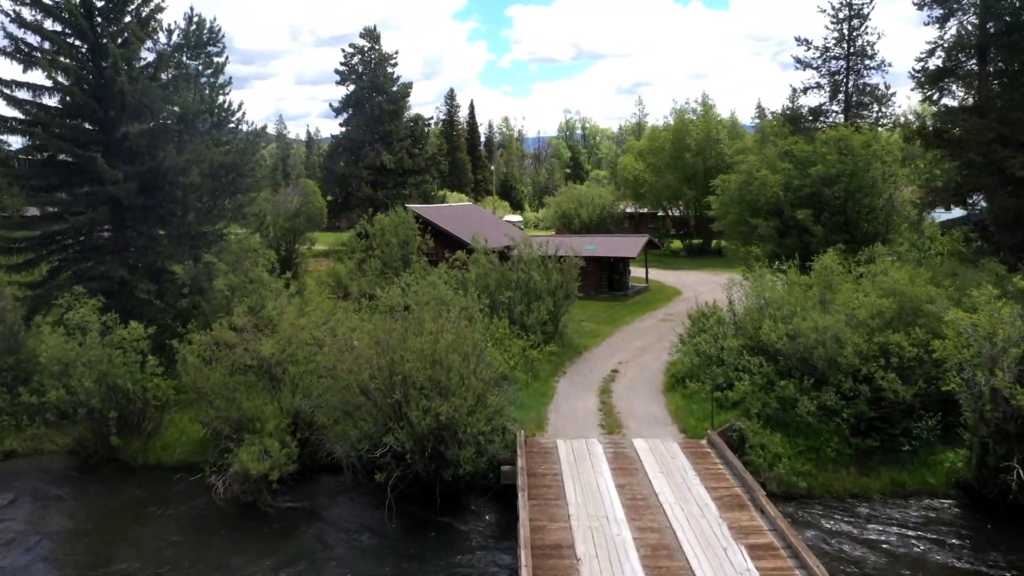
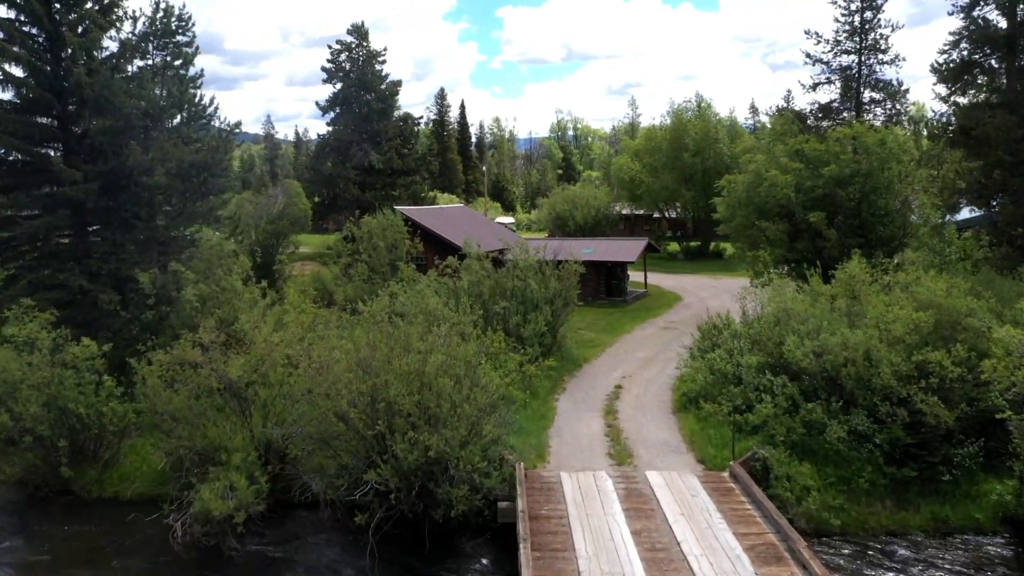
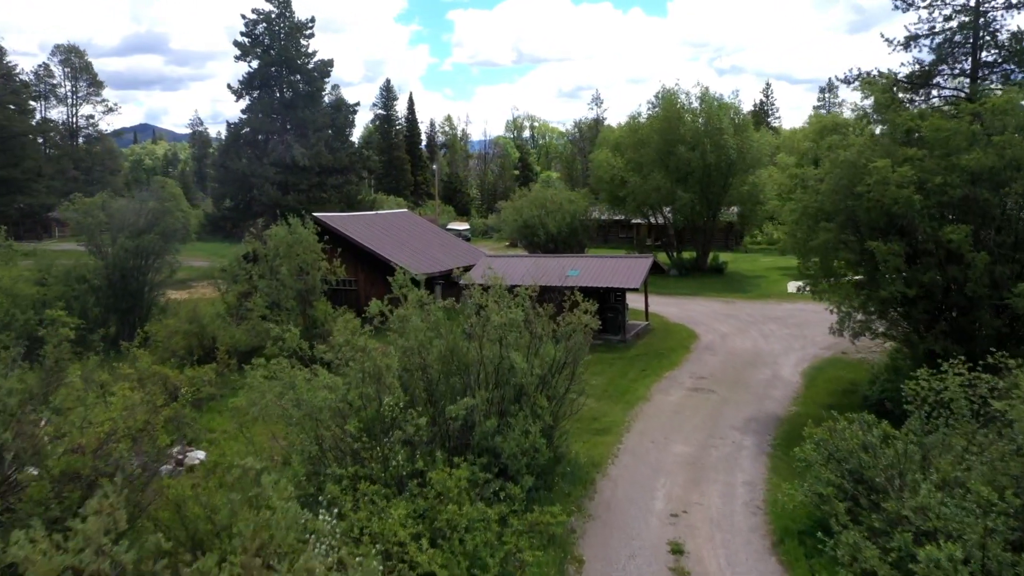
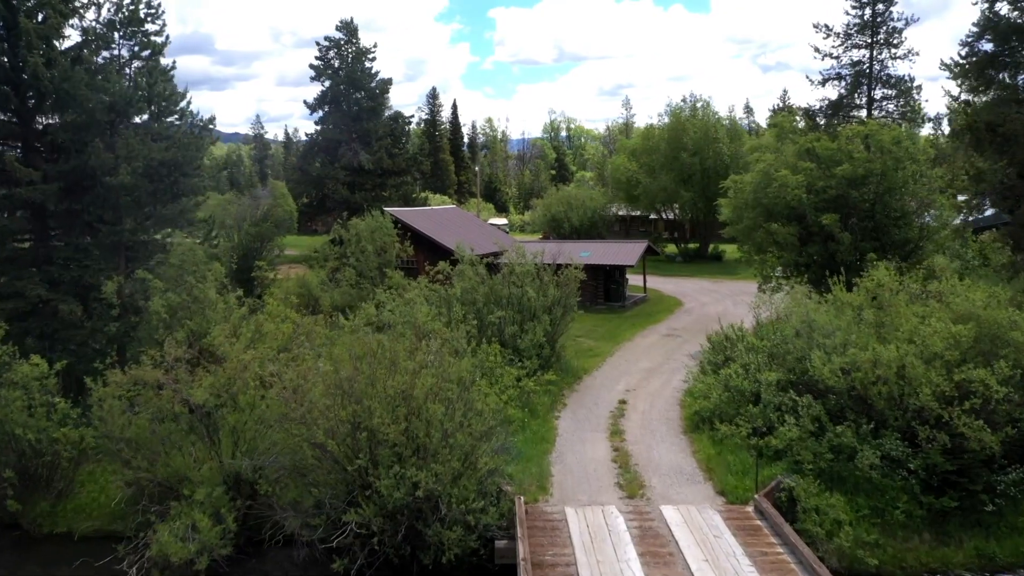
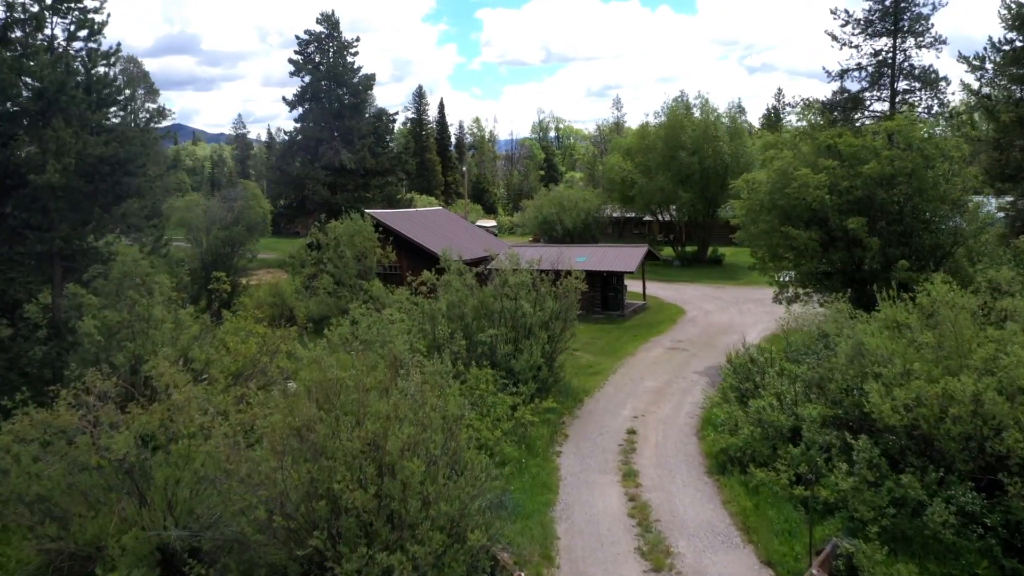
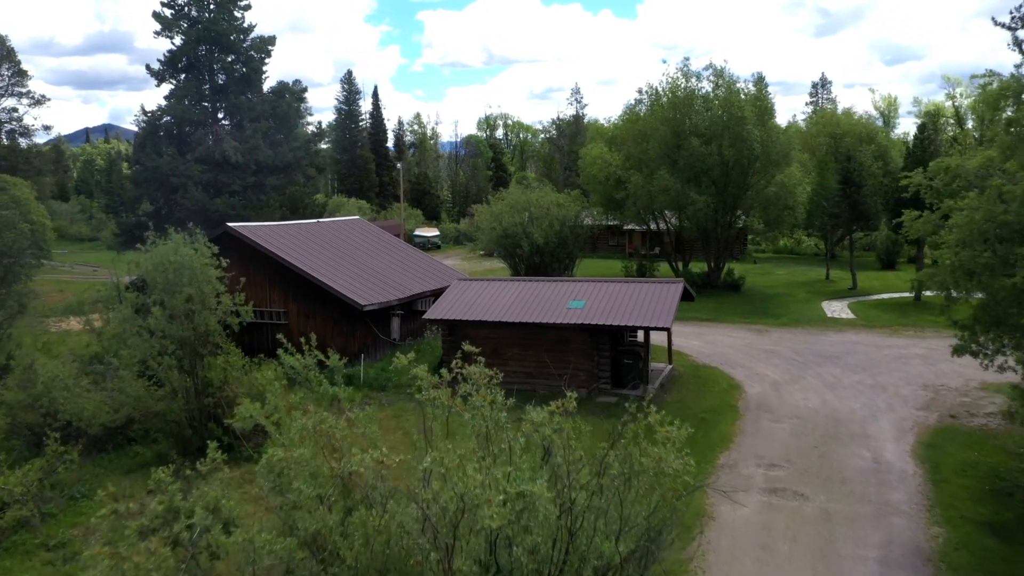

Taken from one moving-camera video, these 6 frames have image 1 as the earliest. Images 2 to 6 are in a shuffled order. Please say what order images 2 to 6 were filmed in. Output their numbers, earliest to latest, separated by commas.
2, 4, 5, 3, 6
